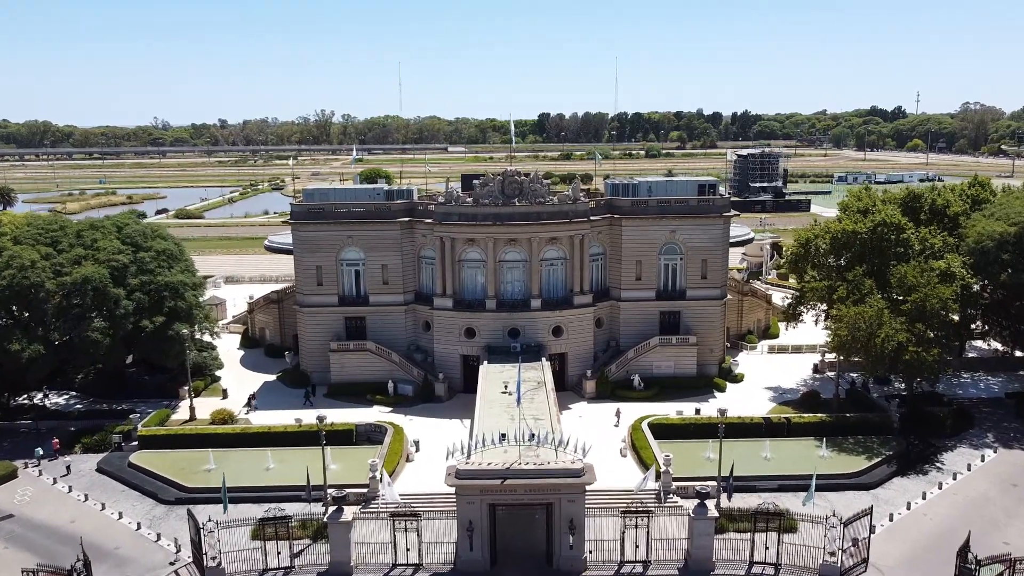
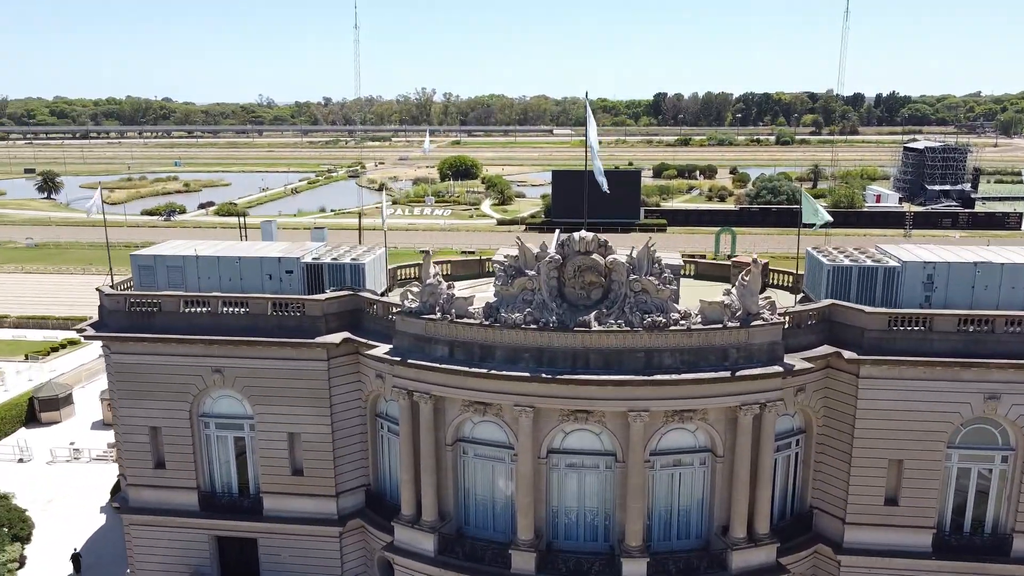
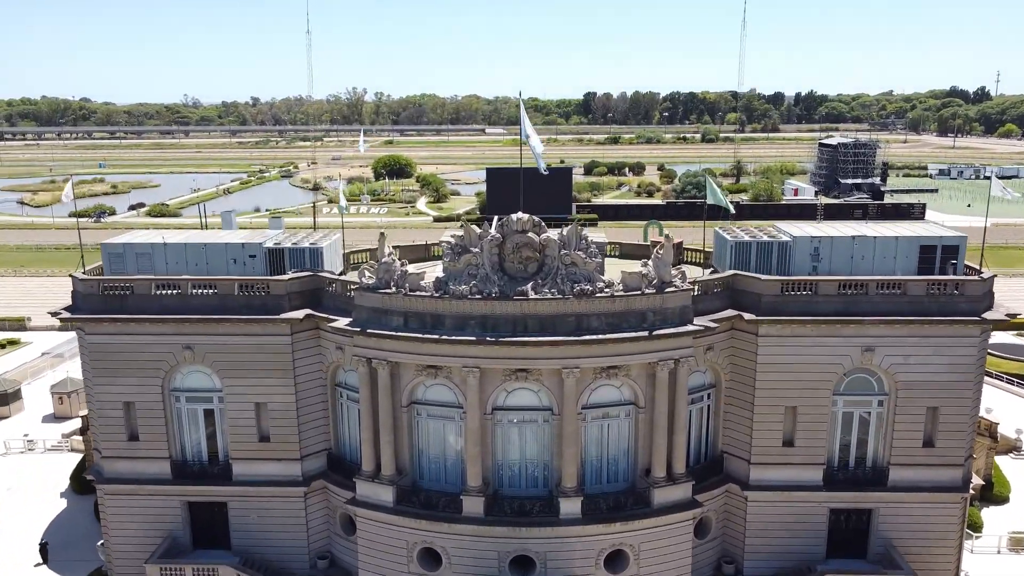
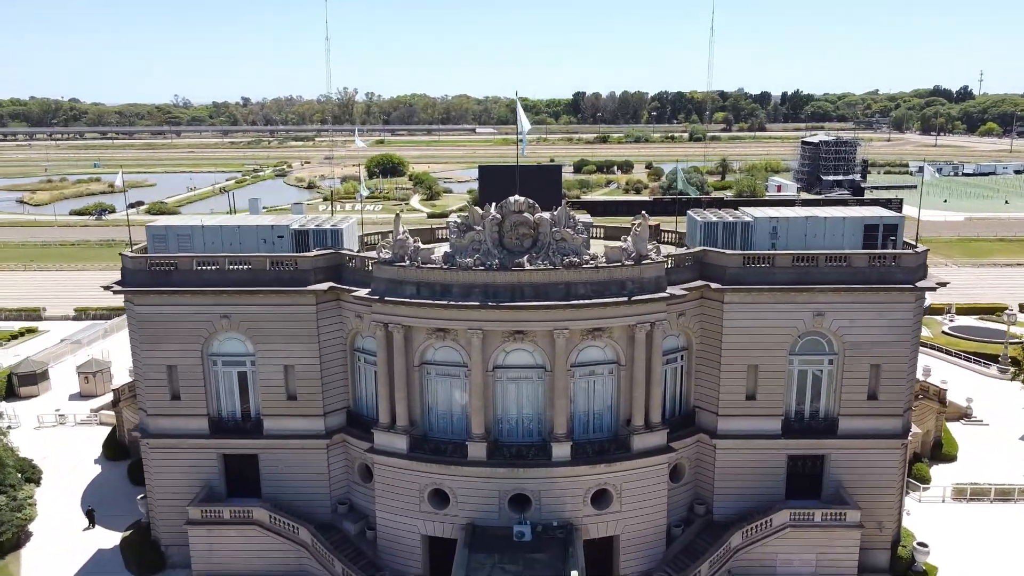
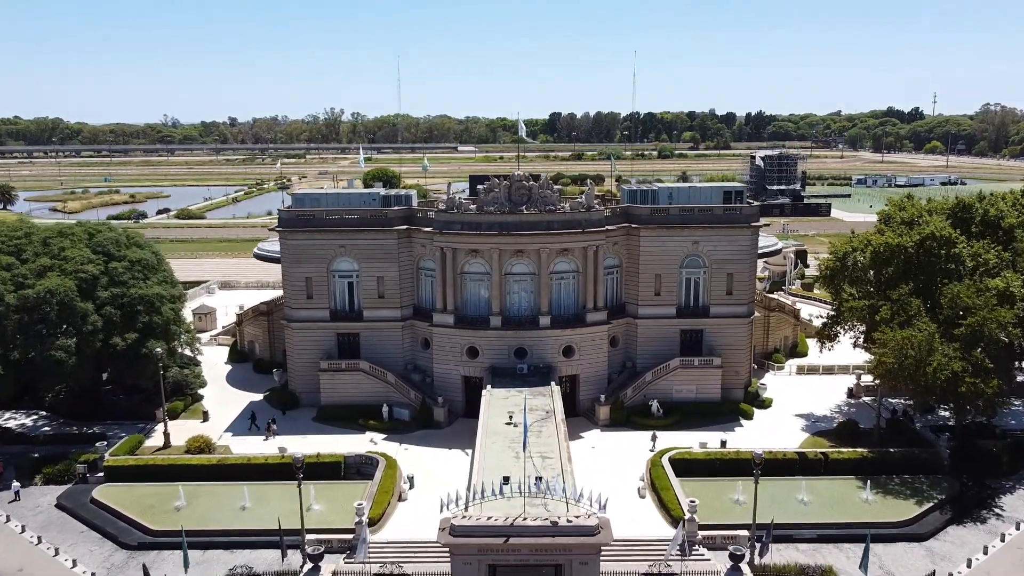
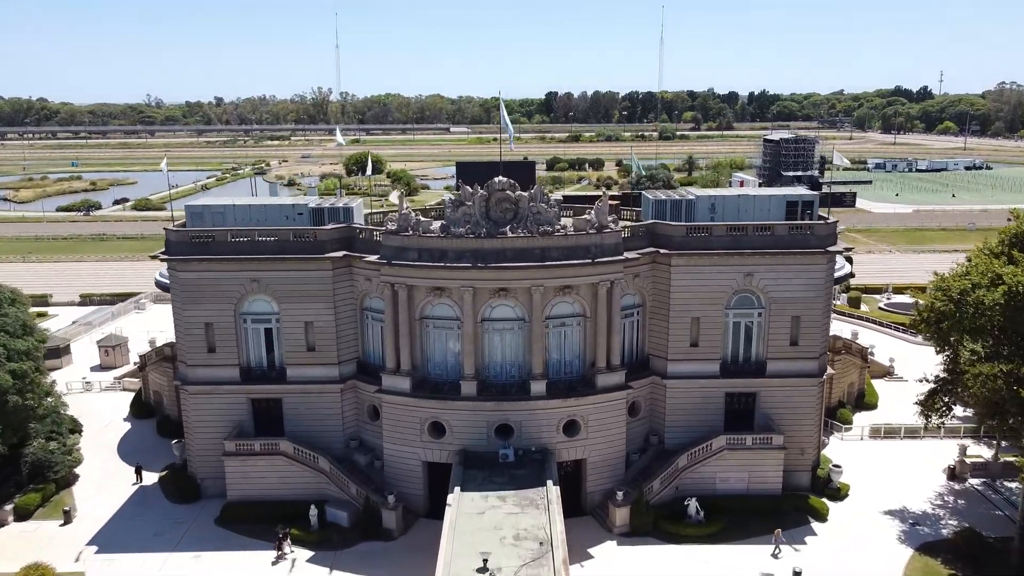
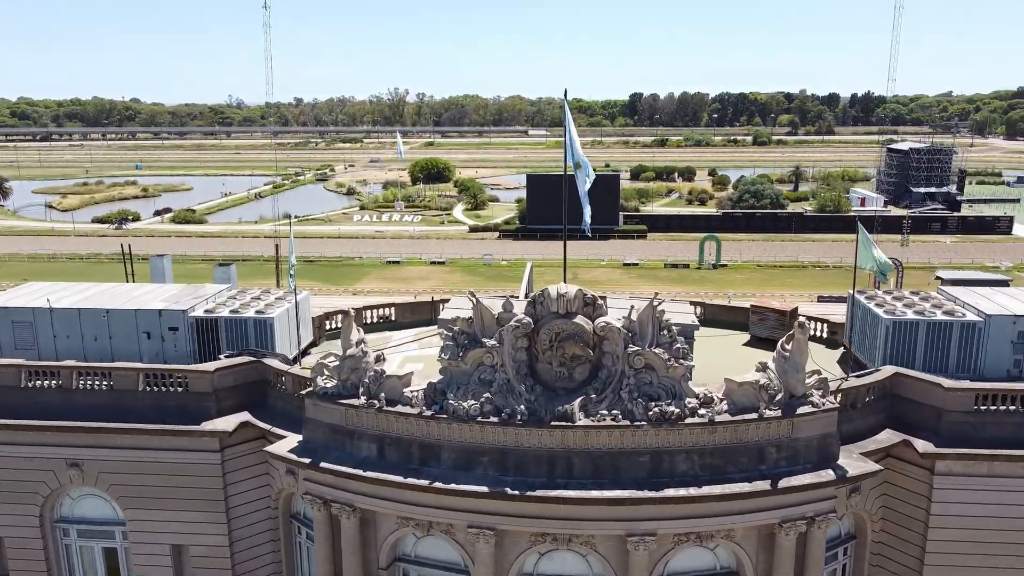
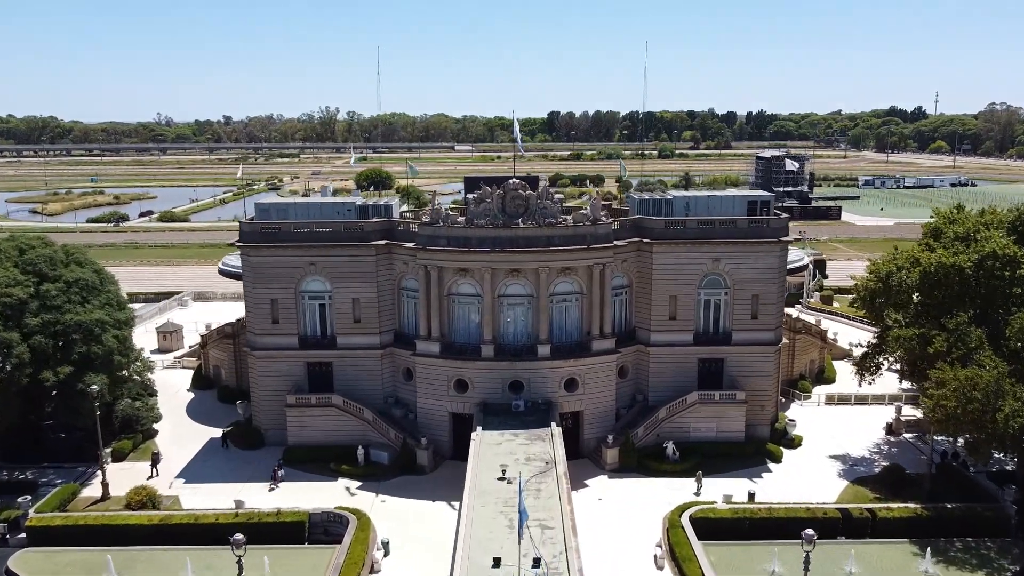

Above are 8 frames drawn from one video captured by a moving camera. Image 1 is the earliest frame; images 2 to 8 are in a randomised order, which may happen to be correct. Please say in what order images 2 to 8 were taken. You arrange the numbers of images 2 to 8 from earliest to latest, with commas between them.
5, 8, 6, 4, 3, 2, 7
